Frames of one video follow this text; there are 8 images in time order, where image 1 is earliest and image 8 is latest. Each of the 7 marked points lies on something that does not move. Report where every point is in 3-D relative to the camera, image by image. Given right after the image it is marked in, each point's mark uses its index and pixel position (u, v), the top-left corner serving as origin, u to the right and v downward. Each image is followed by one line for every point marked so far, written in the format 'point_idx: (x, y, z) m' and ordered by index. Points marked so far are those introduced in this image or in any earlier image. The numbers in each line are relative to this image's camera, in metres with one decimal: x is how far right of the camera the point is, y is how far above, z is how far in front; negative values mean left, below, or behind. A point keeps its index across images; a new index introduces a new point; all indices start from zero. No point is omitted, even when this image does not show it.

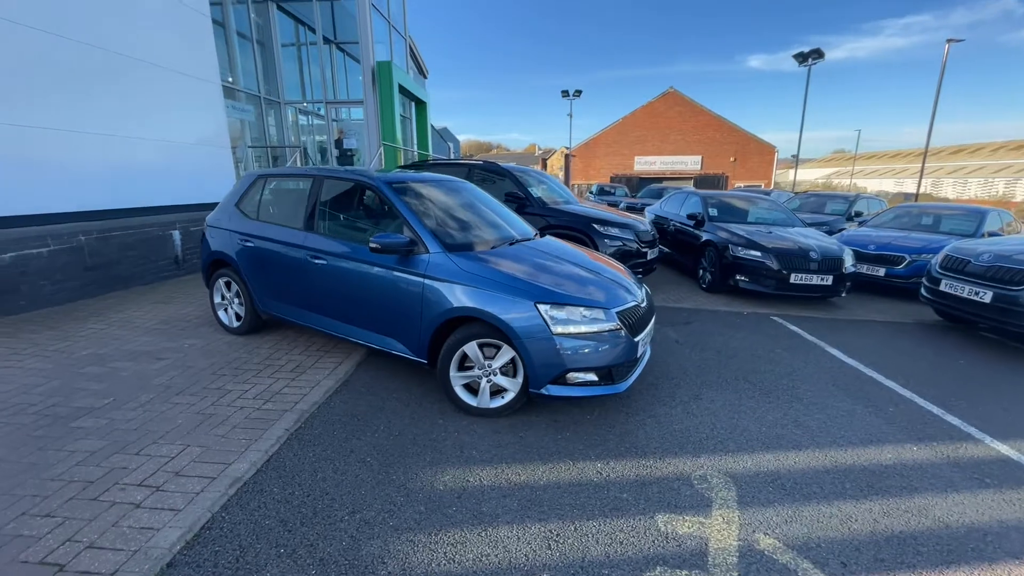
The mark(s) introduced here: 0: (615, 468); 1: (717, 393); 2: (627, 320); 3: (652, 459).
0: (+0.6, -1.1, +2.7) m
1: (+1.7, -0.9, +3.7) m
2: (+0.8, -0.2, +3.1) m
3: (+0.9, -1.1, +2.8) m
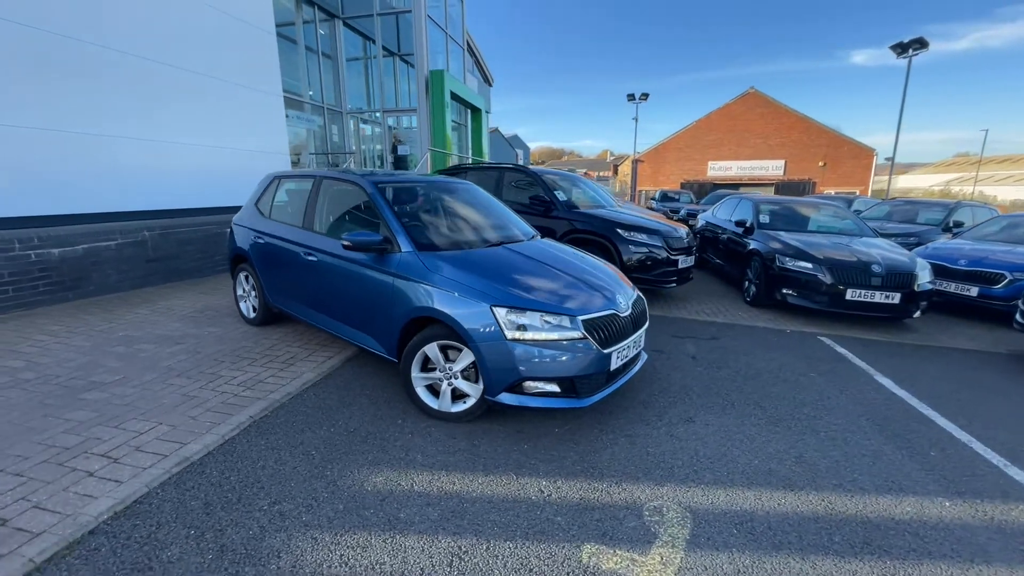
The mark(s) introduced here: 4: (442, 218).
0: (+0.3, -1.1, +2.5) m
1: (+1.5, -1.0, +3.3) m
2: (+0.6, -0.3, +2.9) m
3: (+0.5, -1.1, +2.6) m
4: (-0.8, +0.5, +3.9) m
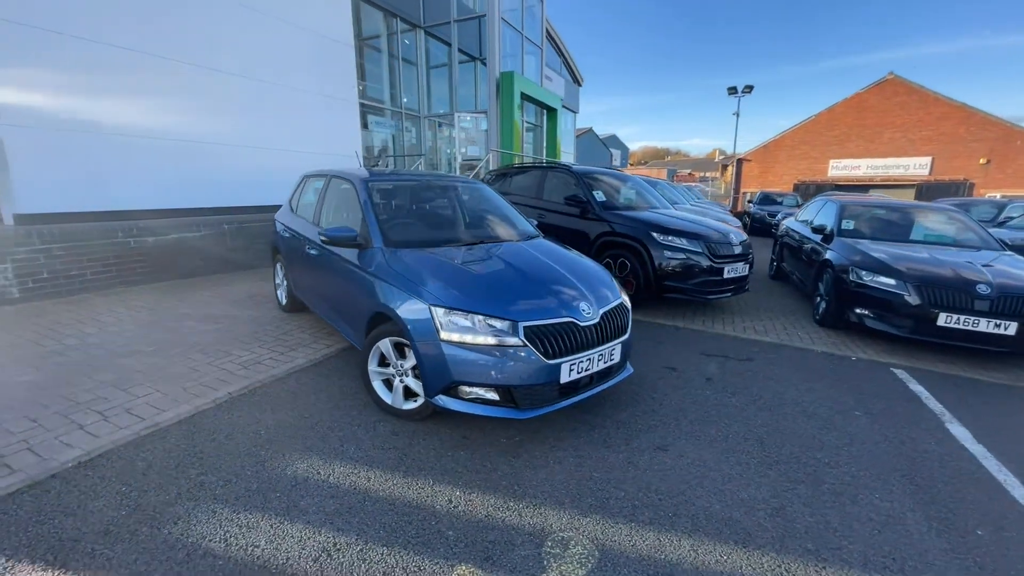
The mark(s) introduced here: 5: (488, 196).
0: (-0.2, -1.1, +2.3) m
1: (+1.2, -1.1, +2.9) m
2: (+0.2, -0.3, +2.7) m
3: (+0.1, -1.2, +2.4) m
4: (-0.8, +0.6, +4.0) m
5: (-0.4, +1.0, +4.9) m
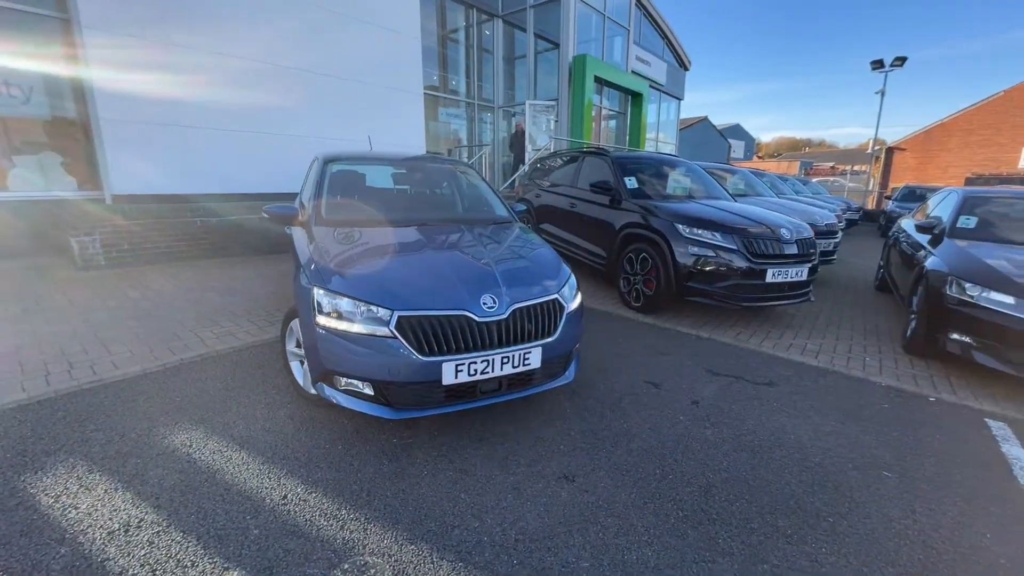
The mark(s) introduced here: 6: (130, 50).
0: (-1.0, -1.0, +2.1) m
1: (+0.5, -1.1, +2.3) m
2: (-0.5, -0.2, +2.4) m
3: (-0.7, -1.1, +2.1) m
4: (-1.1, +0.7, +3.9) m
5: (-0.5, +1.1, +4.6) m
6: (-5.5, +3.5, +6.4) m
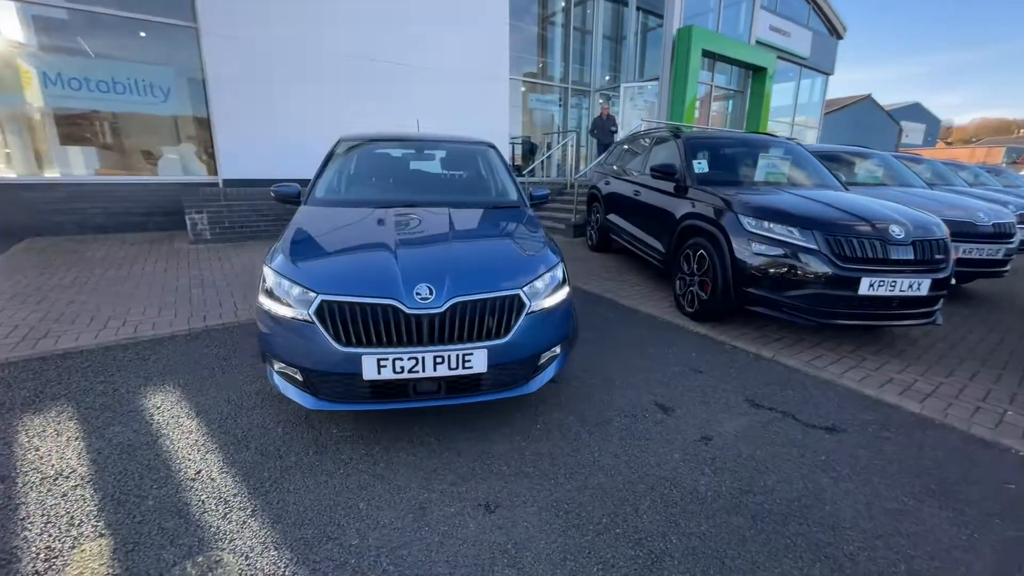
0: (-1.4, -0.9, +2.1) m
1: (+0.1, -1.0, +1.9) m
2: (-0.8, -0.2, +2.2) m
3: (-1.2, -1.0, +2.0) m
4: (-1.0, +0.9, +3.8) m
5: (-0.2, +1.2, +4.3) m
6: (-4.4, +3.9, +7.3) m
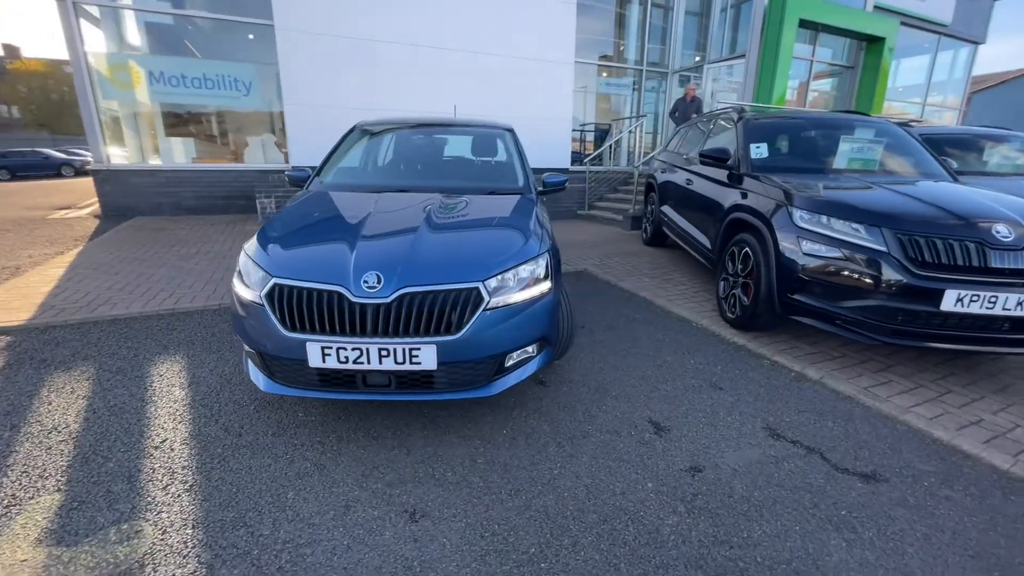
0: (-1.7, -0.8, +2.2) m
1: (-0.2, -1.0, +1.7) m
2: (-1.0, -0.1, +2.1) m
3: (-1.5, -0.9, +2.0) m
4: (-0.9, +1.0, +3.7) m
5: (0.0, +1.3, +4.1) m
6: (-3.5, +4.3, +7.7) m
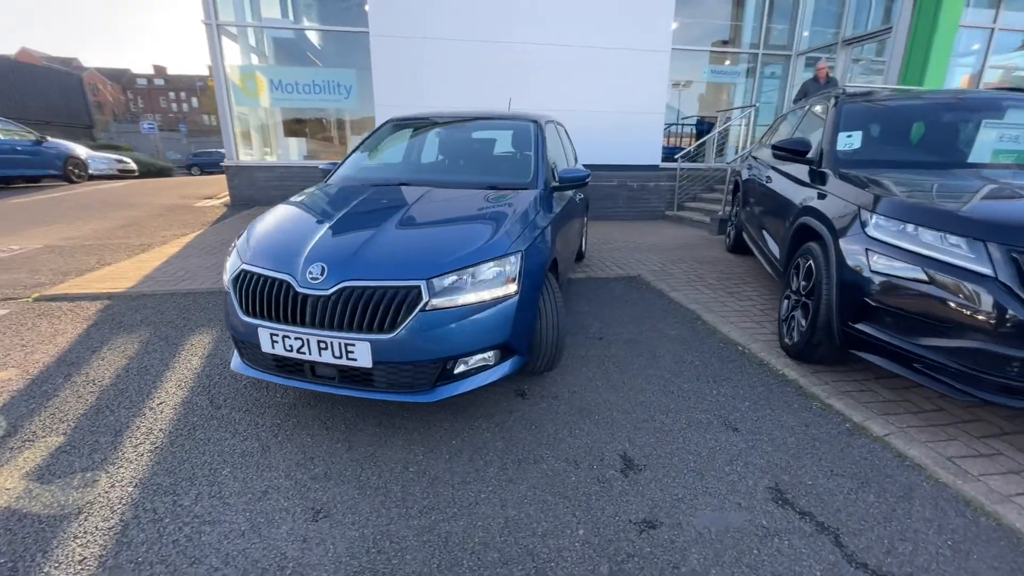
0: (-2.0, -0.7, +2.5) m
1: (-0.7, -1.0, +1.7) m
2: (-1.3, 0.0, +2.2) m
3: (-1.8, -0.8, +2.2) m
4: (-0.7, +1.0, +3.7) m
5: (+0.3, +1.3, +3.8) m
6: (-2.0, +4.5, +8.1) m
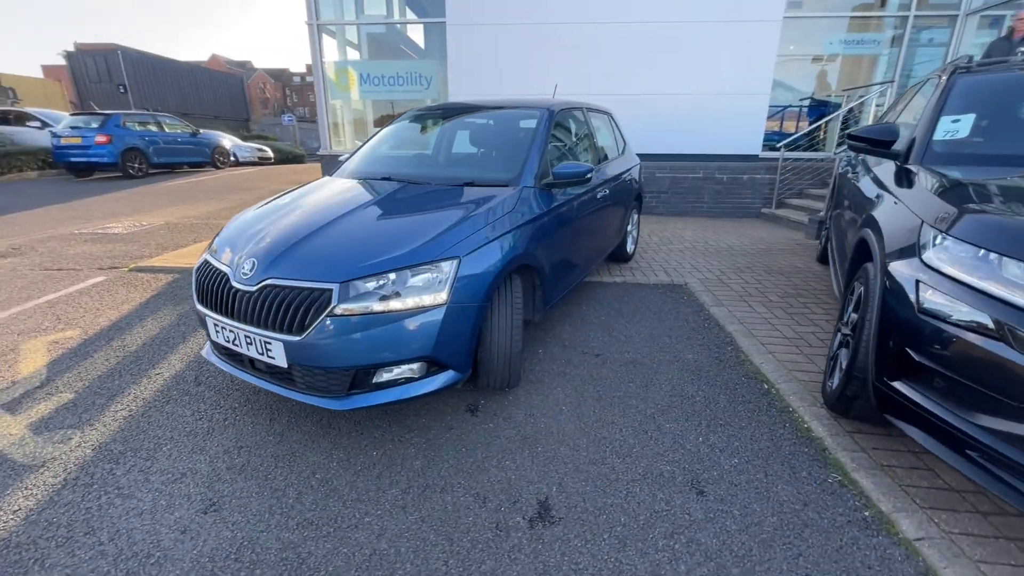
0: (-2.2, -0.6, +2.7) m
1: (-1.2, -1.0, +1.7) m
2: (-1.6, 0.0, +2.3) m
3: (-2.1, -0.7, +2.5) m
4: (-0.6, +1.0, +3.6) m
5: (+0.4, +1.2, +3.4) m
6: (-0.5, +4.6, +8.1) m
